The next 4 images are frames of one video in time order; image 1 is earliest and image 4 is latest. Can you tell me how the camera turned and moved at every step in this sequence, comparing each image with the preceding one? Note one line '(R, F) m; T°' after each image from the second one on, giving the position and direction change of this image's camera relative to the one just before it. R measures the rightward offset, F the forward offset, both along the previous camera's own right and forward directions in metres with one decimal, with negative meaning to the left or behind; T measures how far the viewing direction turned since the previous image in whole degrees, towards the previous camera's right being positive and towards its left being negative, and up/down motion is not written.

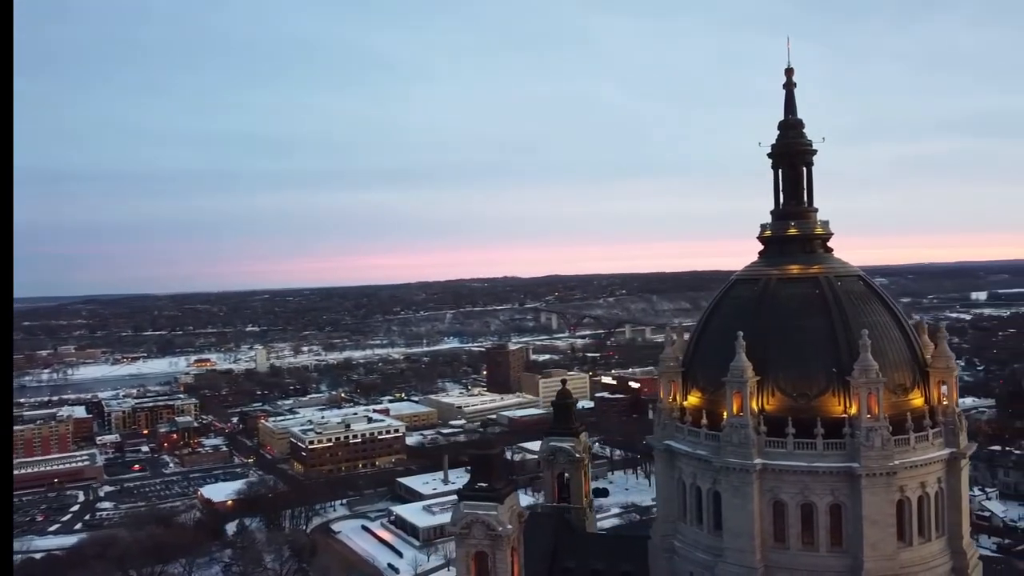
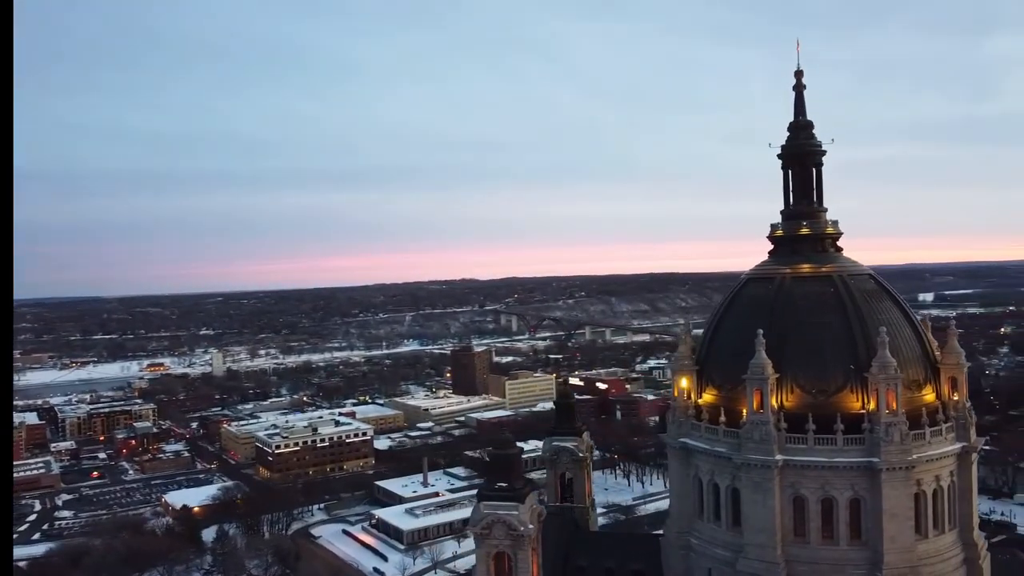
(-1.4, +0.1) m; +3°
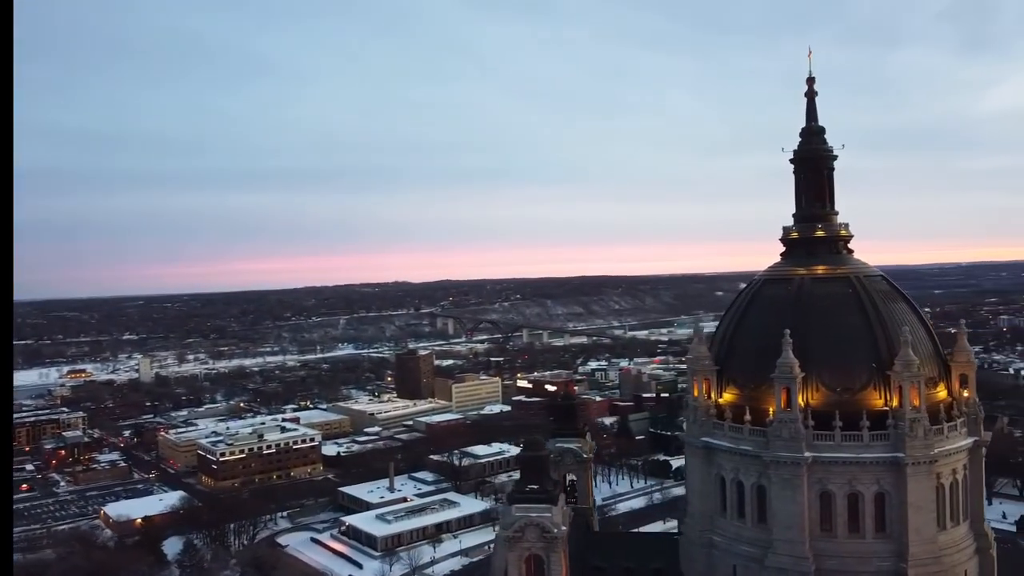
(-2.2, +0.2) m; +5°
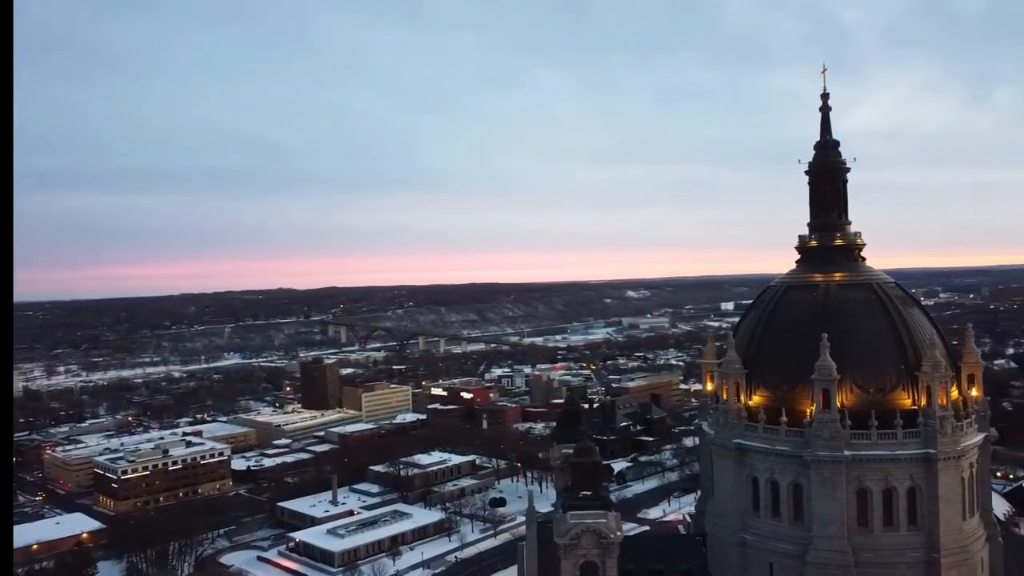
(-3.6, +0.4) m; +8°
